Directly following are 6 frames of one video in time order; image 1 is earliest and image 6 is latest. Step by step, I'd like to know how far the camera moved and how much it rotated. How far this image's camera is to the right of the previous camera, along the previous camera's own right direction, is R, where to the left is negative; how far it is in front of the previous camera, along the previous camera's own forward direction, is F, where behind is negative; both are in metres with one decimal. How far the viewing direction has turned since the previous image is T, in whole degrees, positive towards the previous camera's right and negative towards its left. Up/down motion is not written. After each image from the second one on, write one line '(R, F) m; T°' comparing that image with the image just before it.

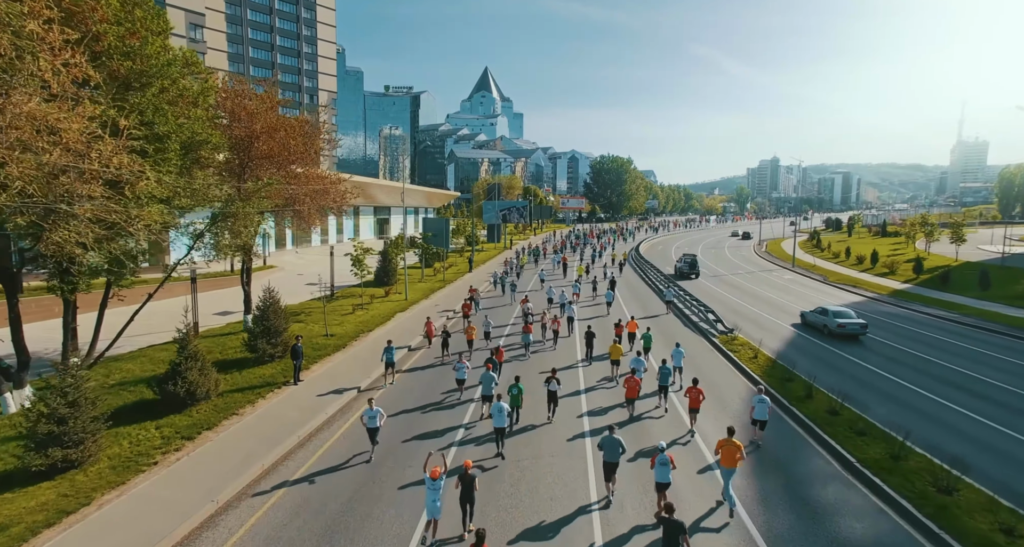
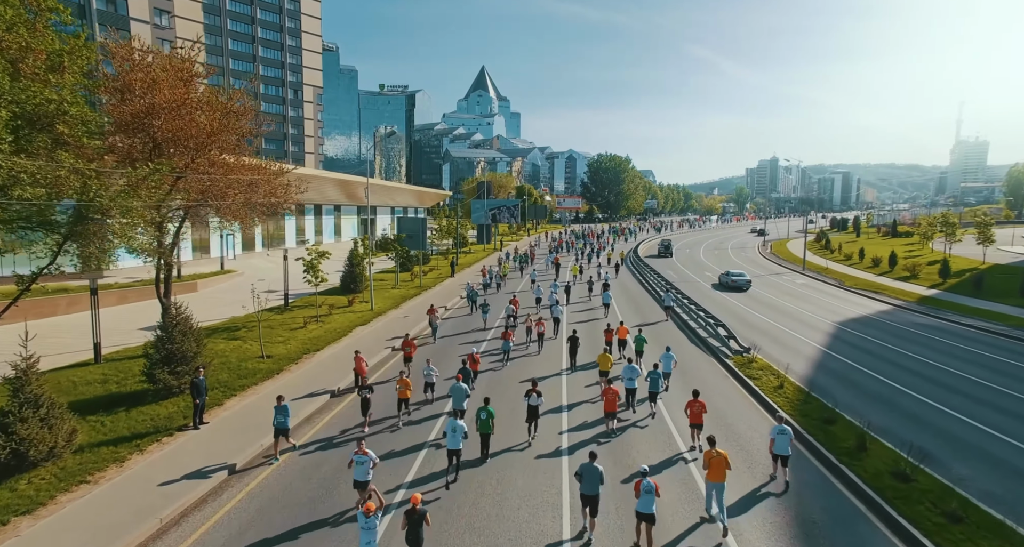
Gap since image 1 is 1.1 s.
(+0.8, +4.4) m; 0°
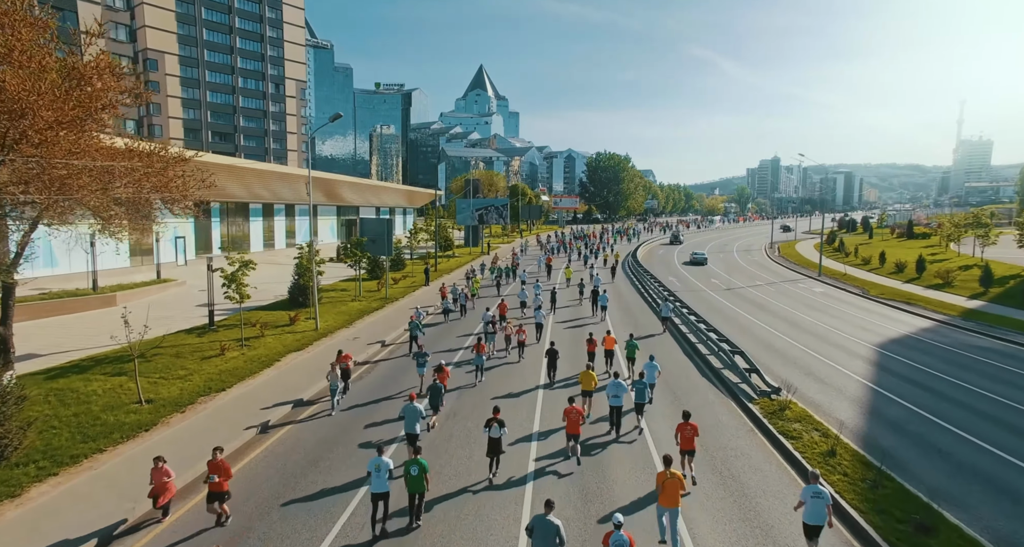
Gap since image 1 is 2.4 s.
(+1.0, +5.3) m; 0°
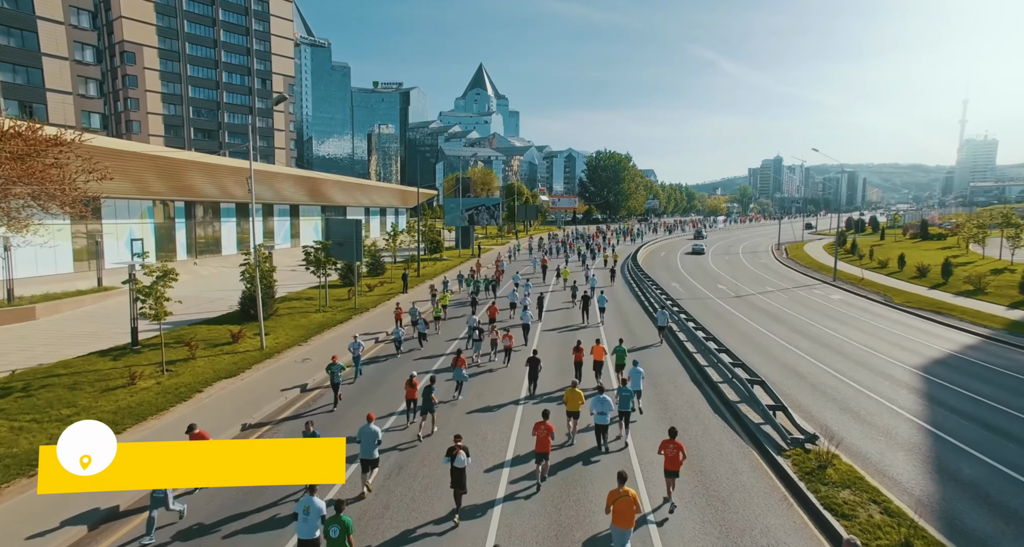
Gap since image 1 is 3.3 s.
(+0.8, +3.9) m; 0°
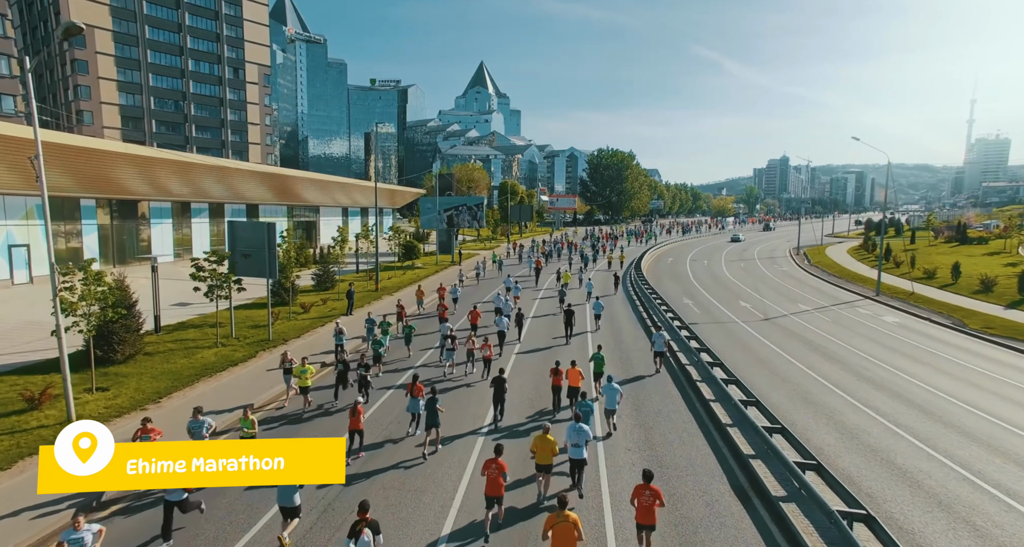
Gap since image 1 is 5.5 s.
(+1.4, +8.1) m; 0°
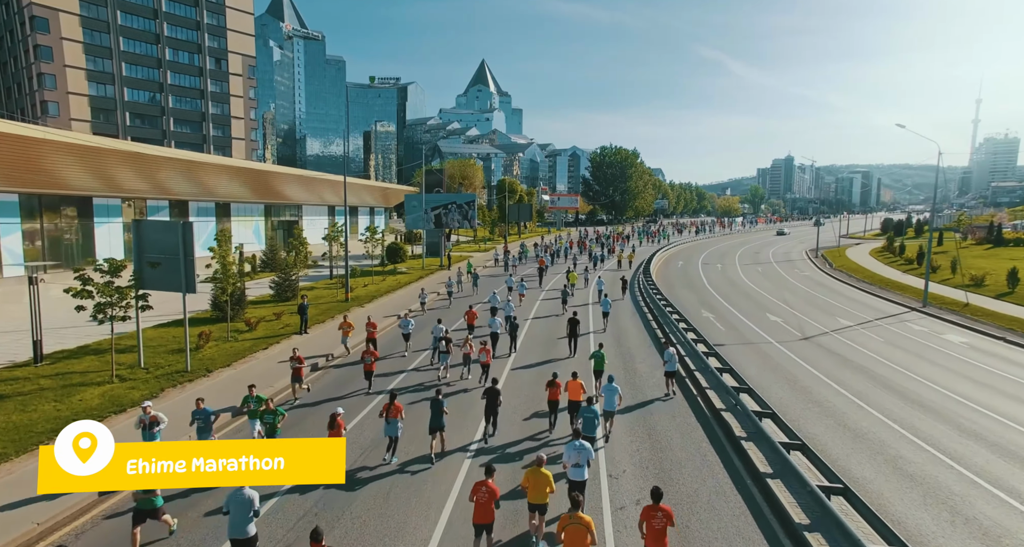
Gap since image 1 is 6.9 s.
(+0.5, +5.4) m; 0°
